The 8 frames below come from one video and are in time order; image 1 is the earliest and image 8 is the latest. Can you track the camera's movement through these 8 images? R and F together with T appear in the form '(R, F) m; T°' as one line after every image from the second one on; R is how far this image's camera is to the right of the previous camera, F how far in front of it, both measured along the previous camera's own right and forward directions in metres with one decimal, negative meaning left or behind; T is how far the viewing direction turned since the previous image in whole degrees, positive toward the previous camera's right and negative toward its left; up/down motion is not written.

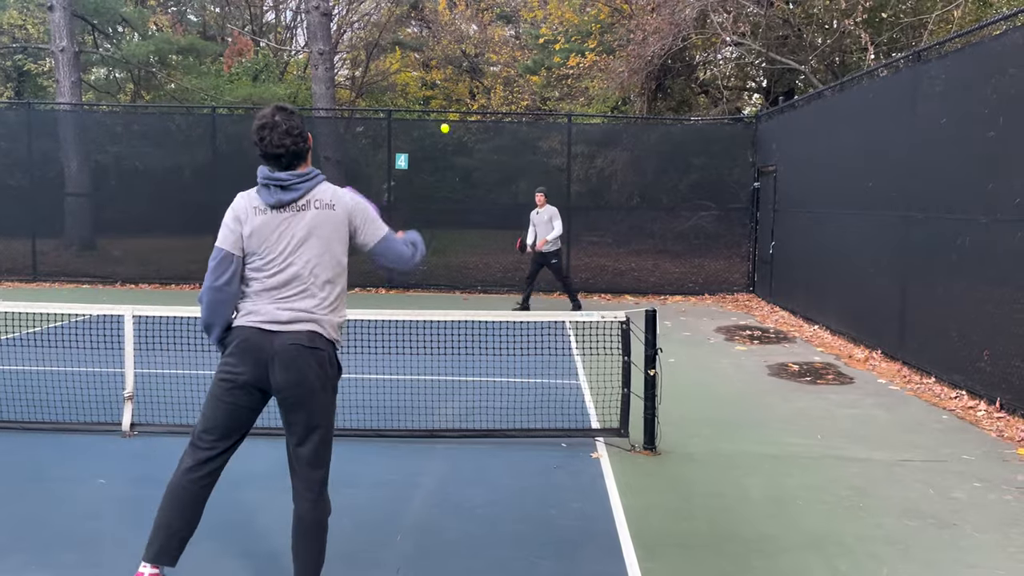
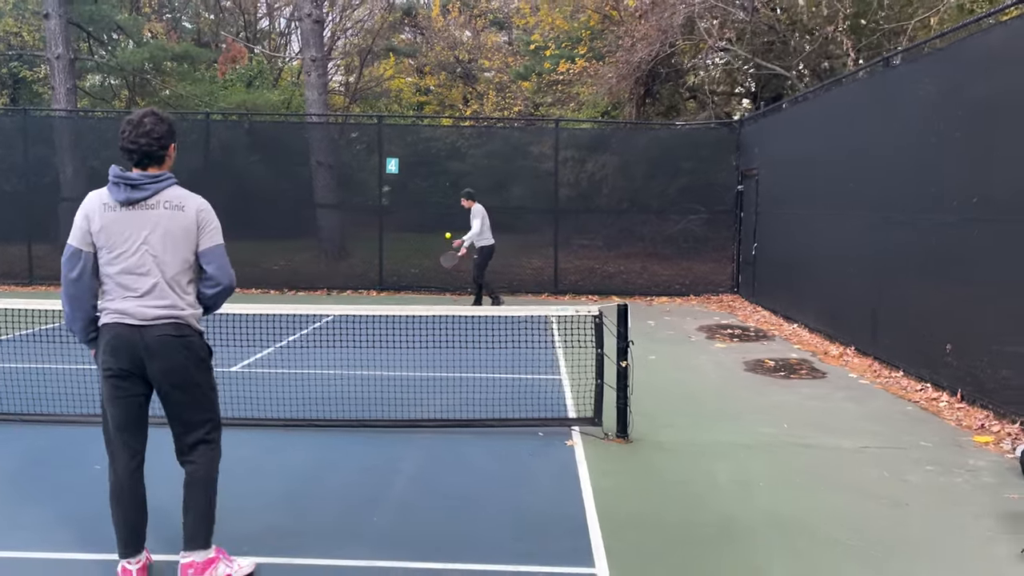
(+0.1, -0.2) m; 0°
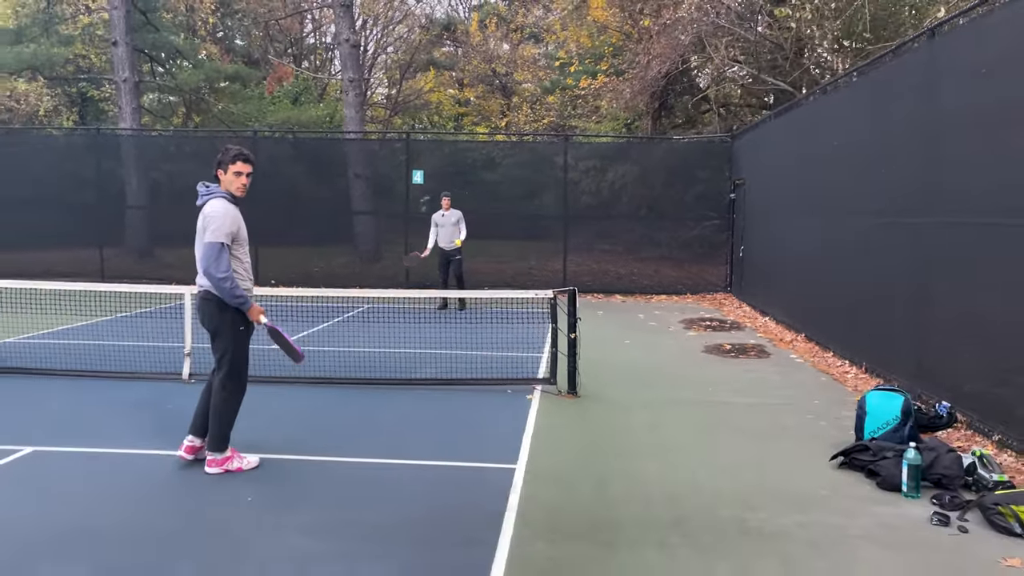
(+0.5, -1.3) m; -3°
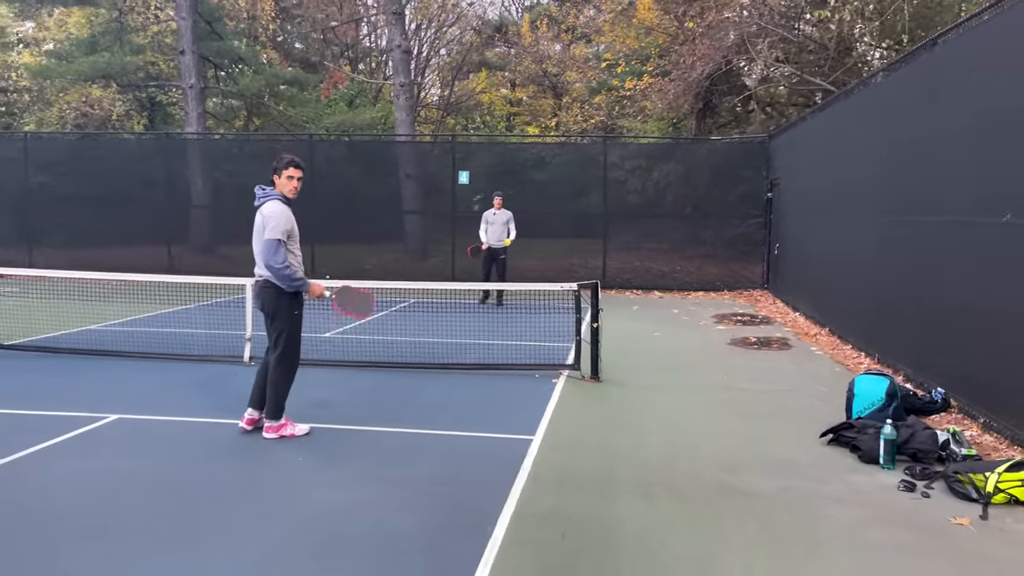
(+0.2, -0.5) m; -4°
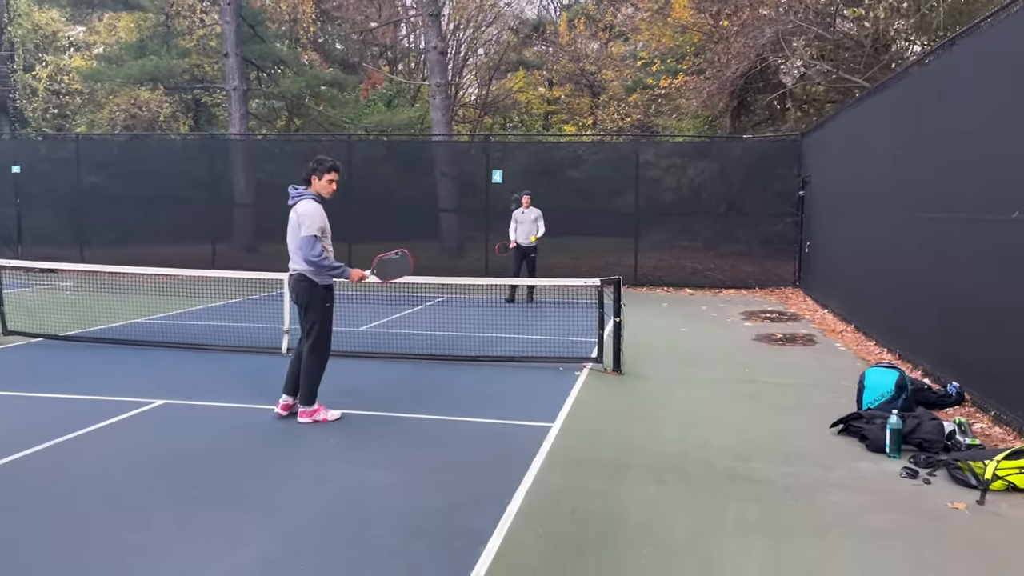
(+0.1, -0.2) m; -3°
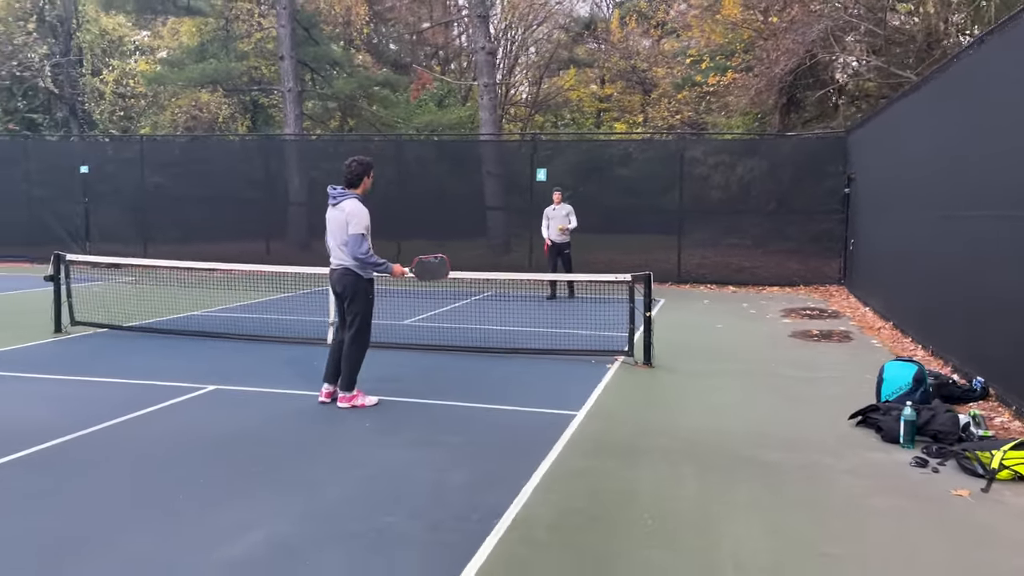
(+0.2, -0.2) m; -4°
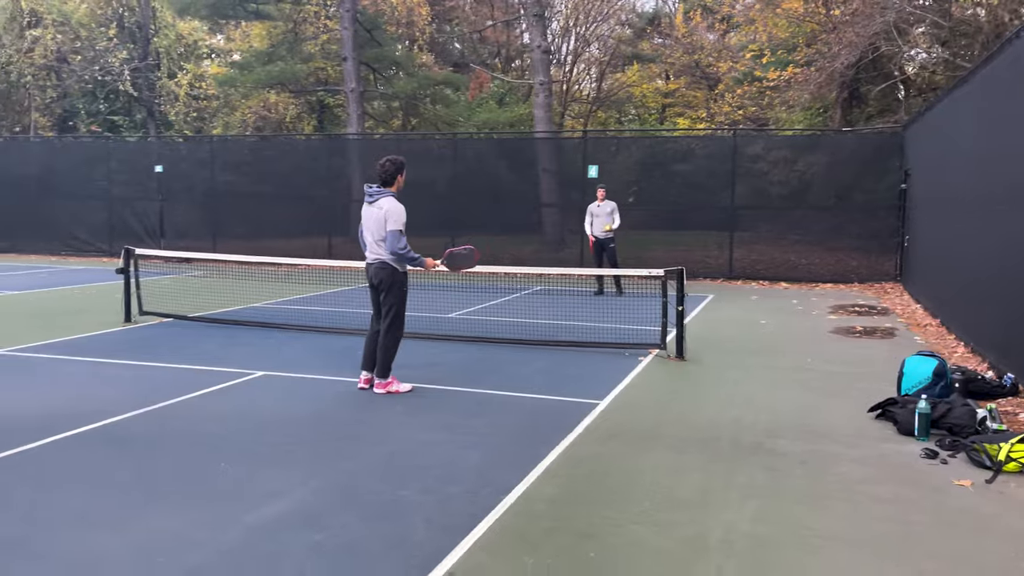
(+0.3, -0.2) m; -5°
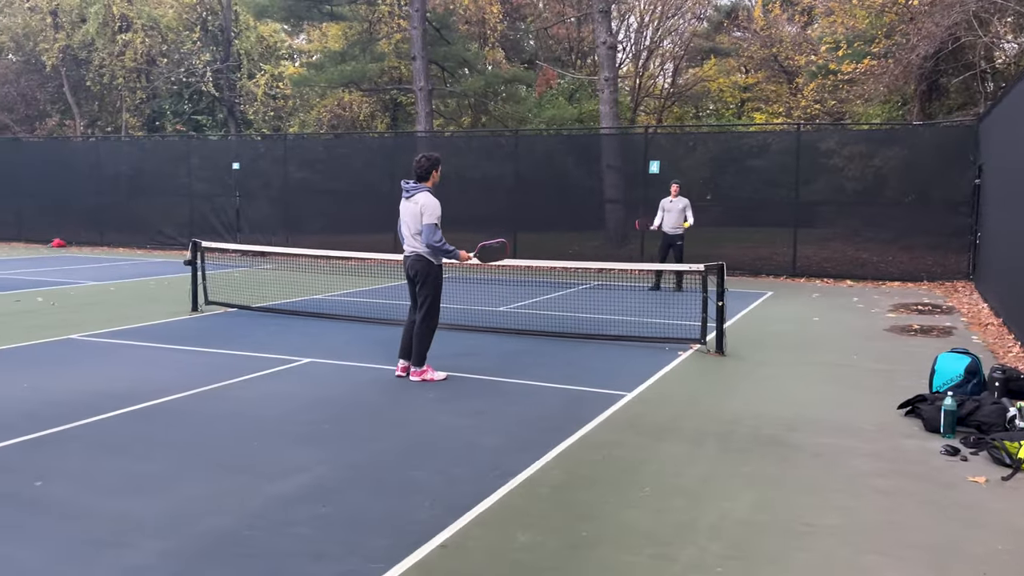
(+0.3, -0.1) m; -5°
